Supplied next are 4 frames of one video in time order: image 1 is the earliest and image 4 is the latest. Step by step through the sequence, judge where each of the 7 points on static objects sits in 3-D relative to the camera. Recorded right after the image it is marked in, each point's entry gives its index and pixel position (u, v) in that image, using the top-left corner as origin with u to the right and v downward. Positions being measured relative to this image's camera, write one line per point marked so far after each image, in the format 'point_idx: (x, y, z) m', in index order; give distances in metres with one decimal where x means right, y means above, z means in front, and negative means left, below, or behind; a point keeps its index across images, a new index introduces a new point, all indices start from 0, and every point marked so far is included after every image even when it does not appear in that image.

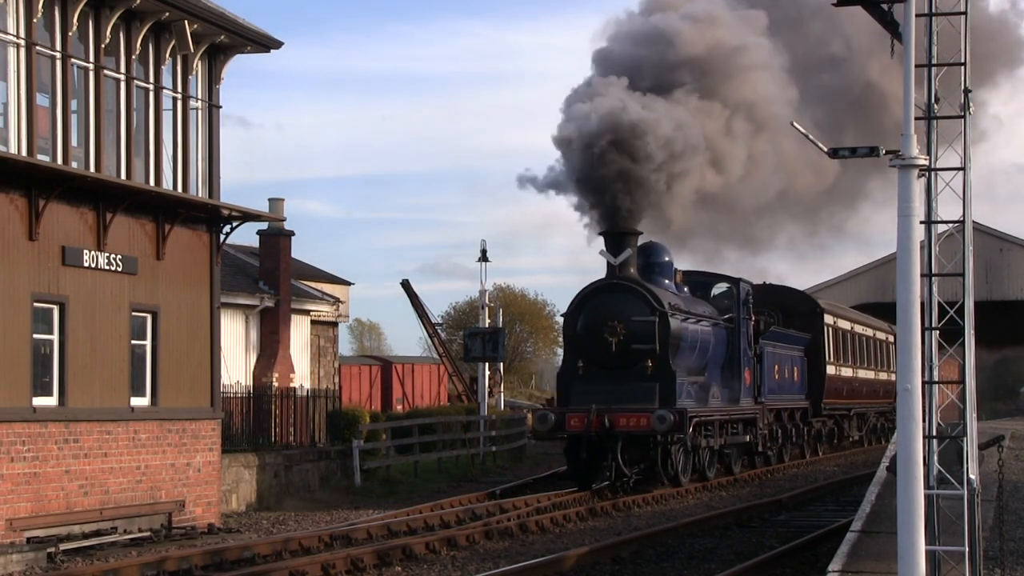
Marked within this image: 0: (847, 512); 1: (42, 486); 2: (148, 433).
0: (+3.5, -2.4, +13.1) m
1: (-4.5, -1.9, +11.7) m
2: (-3.9, -1.5, +13.0) m
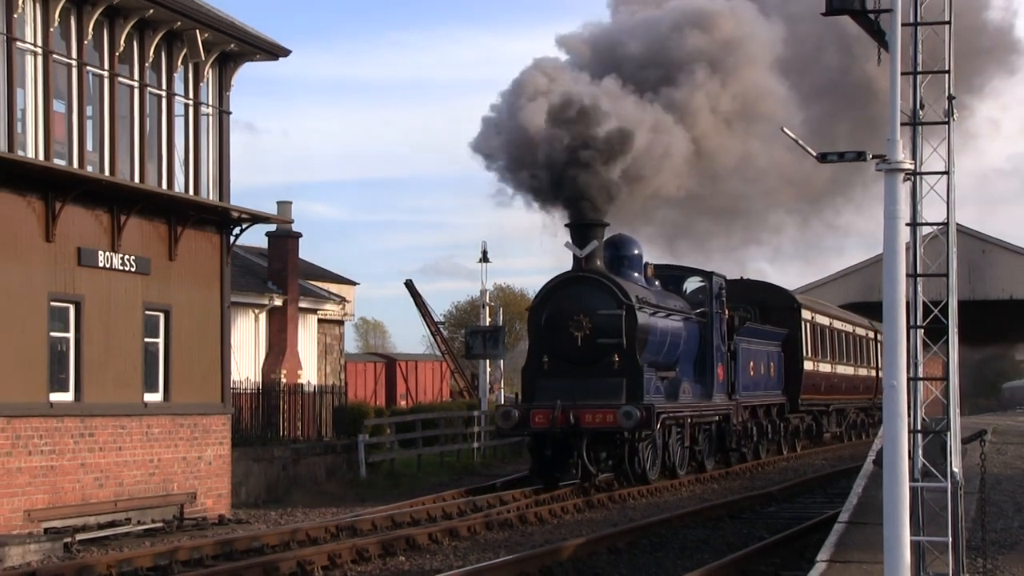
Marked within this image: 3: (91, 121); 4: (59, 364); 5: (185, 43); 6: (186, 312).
0: (+3.5, -2.3, +13.5) m
1: (-4.5, -1.9, +12.1) m
2: (-3.9, -1.5, +13.5) m
3: (-4.3, +1.7, +12.6) m
4: (-4.6, -0.8, +12.3) m
5: (-3.7, +2.8, +13.8) m
6: (-3.8, -0.3, +14.0) m
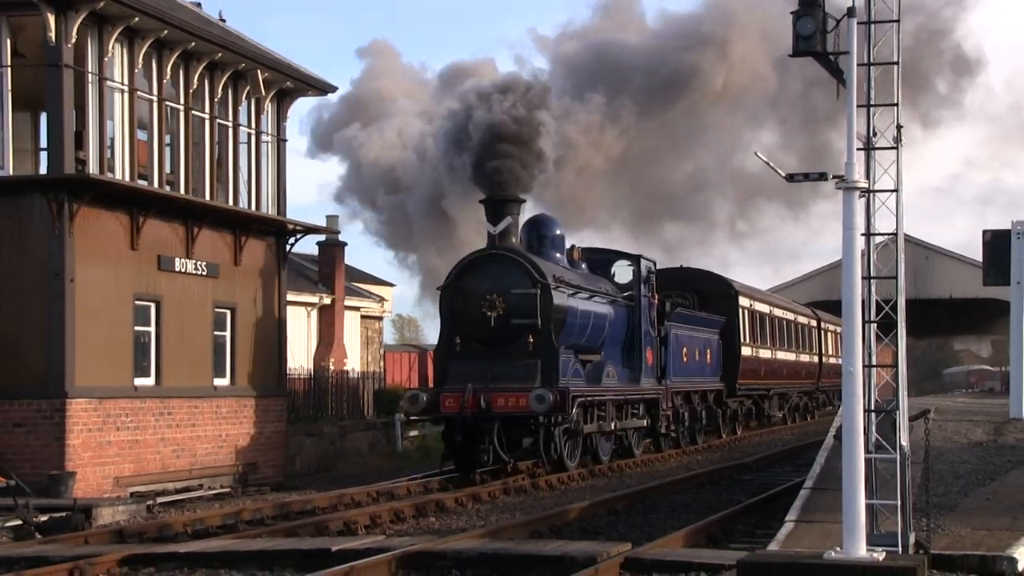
0: (+3.7, -2.4, +15.6) m
1: (-4.4, -1.9, +14.3) m
2: (-3.7, -1.6, +15.6) m
3: (-4.2, +1.7, +14.8) m
4: (-4.4, -0.8, +14.5) m
5: (-3.5, +2.8, +16.0) m
6: (-3.6, -0.3, +16.2) m
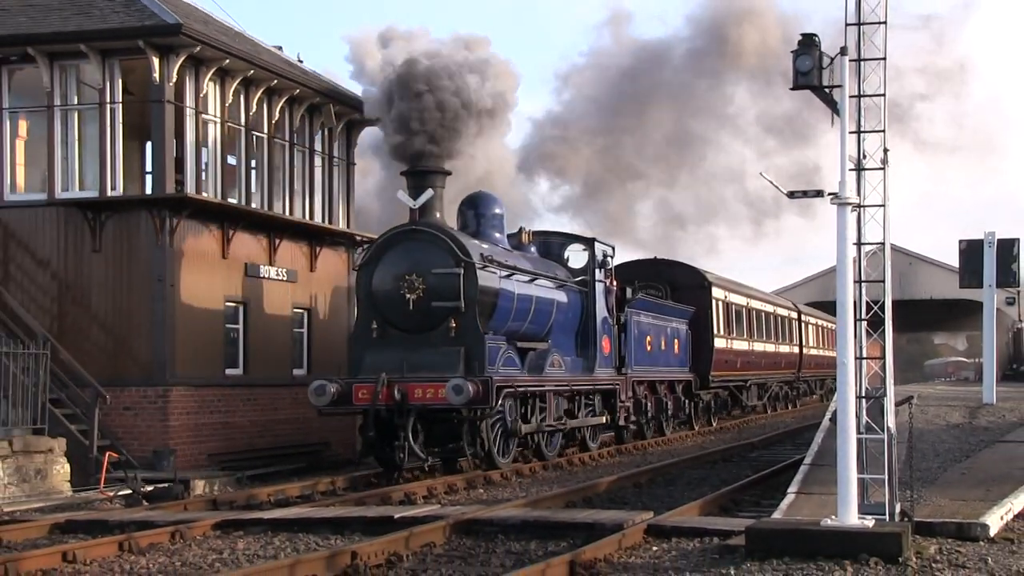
0: (+4.3, -2.4, +17.7) m
1: (-3.8, -2.0, +16.6) m
2: (-3.1, -1.6, +17.9) m
3: (-3.7, +1.7, +17.1) m
4: (-3.9, -0.8, +16.9) m
5: (-3.0, +2.7, +18.3) m
6: (-3.0, -0.3, +18.5) m
